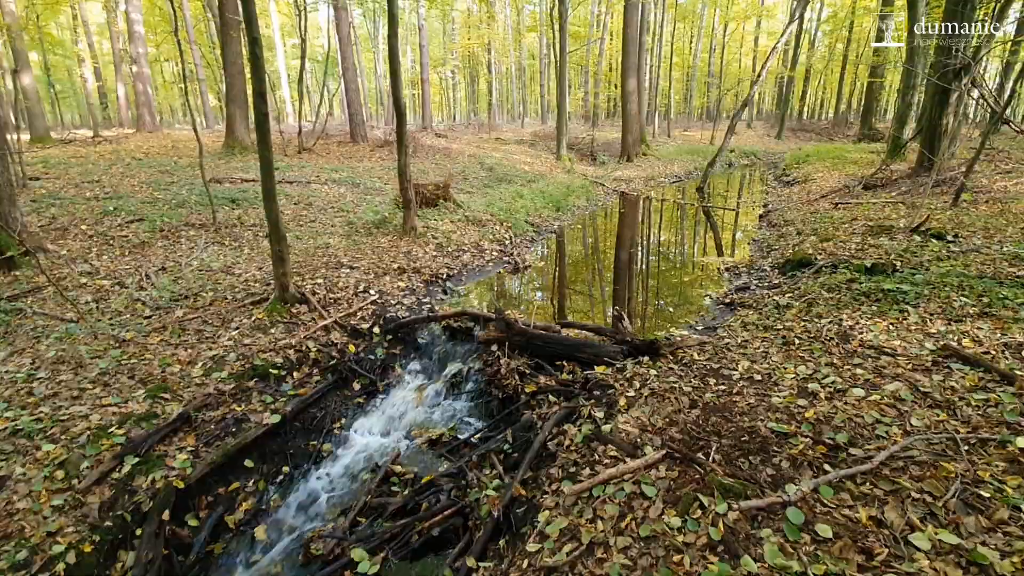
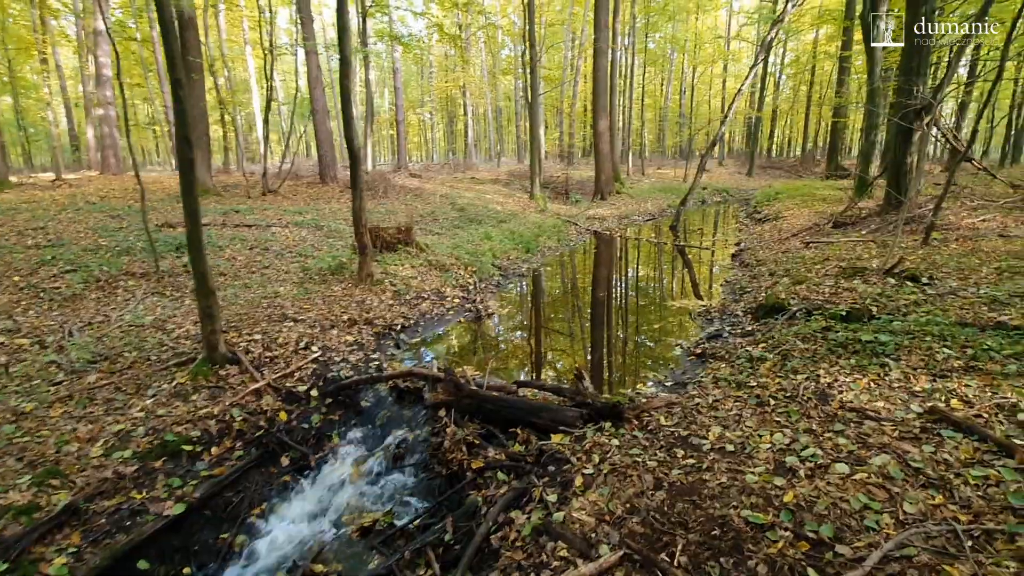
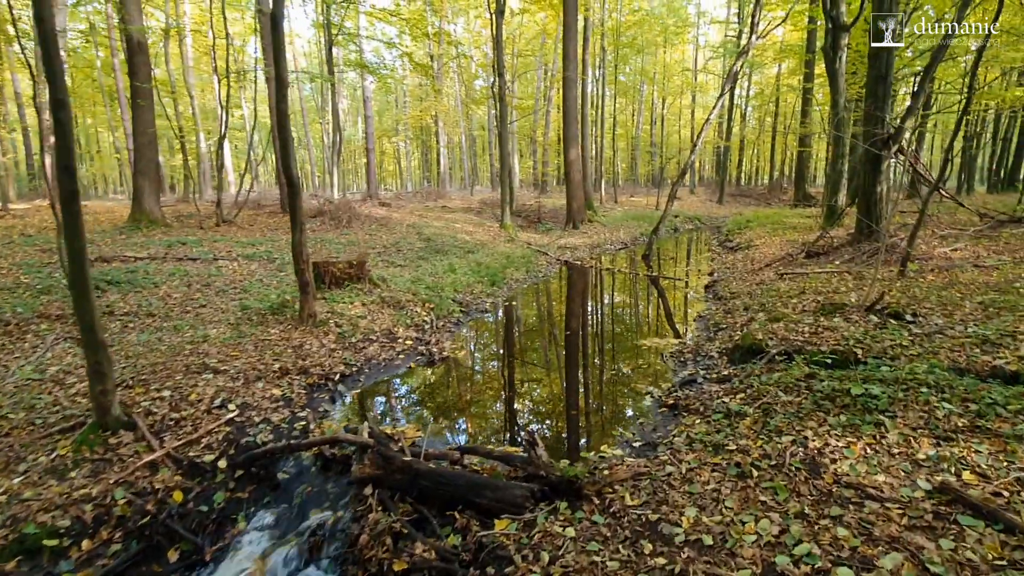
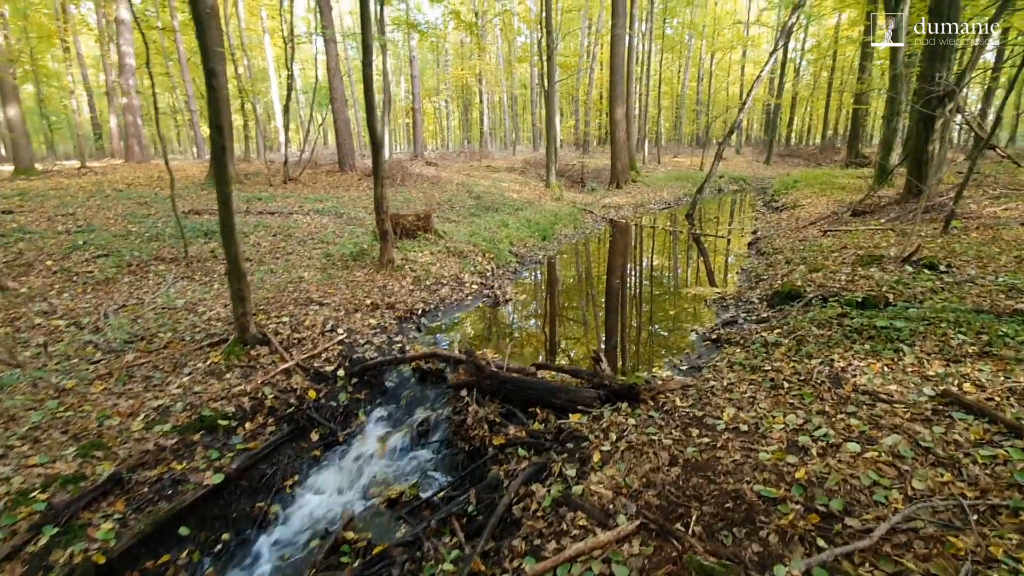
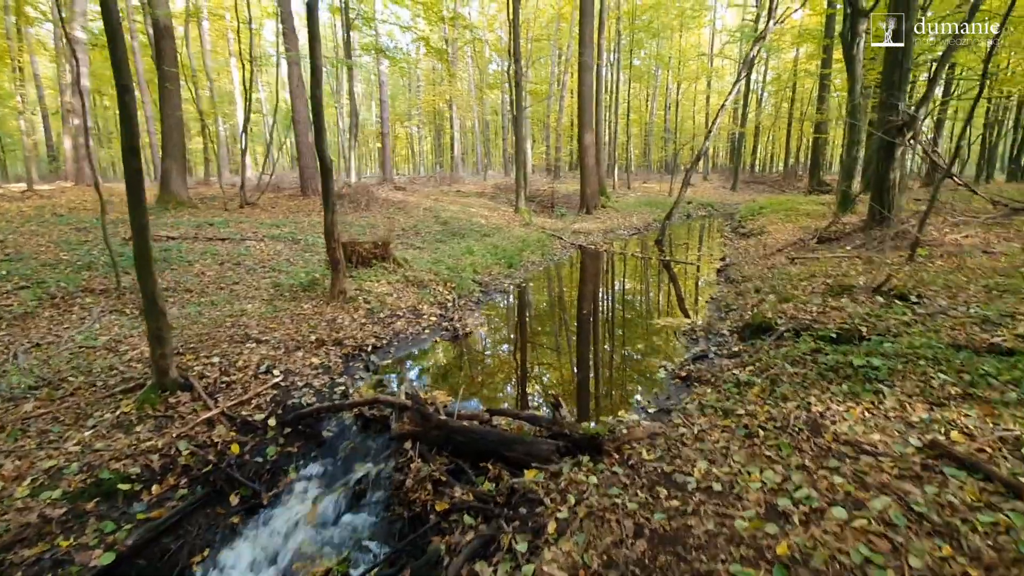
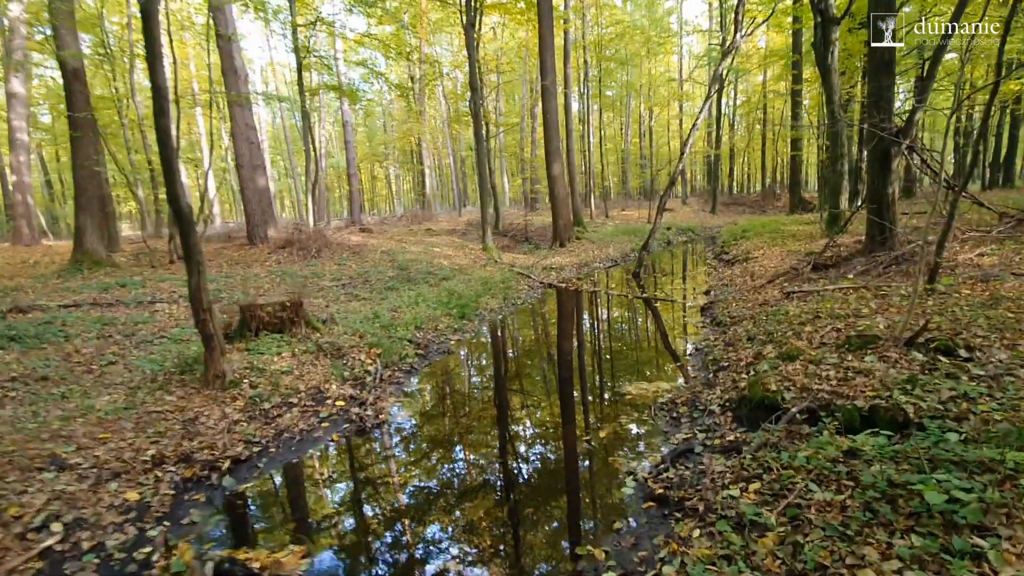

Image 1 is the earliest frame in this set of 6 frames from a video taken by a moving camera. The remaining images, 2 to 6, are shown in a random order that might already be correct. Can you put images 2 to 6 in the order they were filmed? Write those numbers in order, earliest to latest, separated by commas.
4, 2, 5, 3, 6
